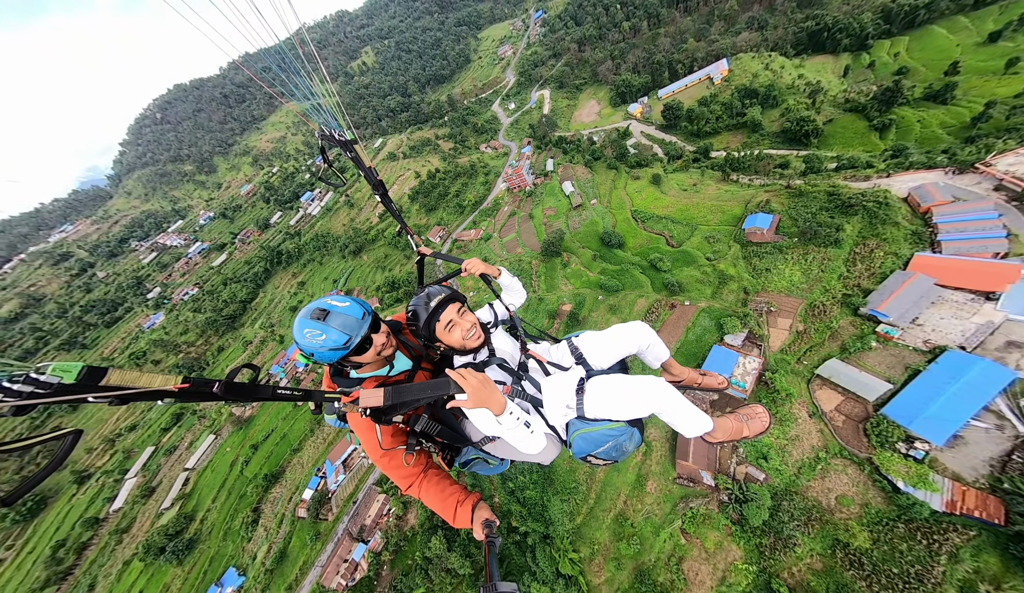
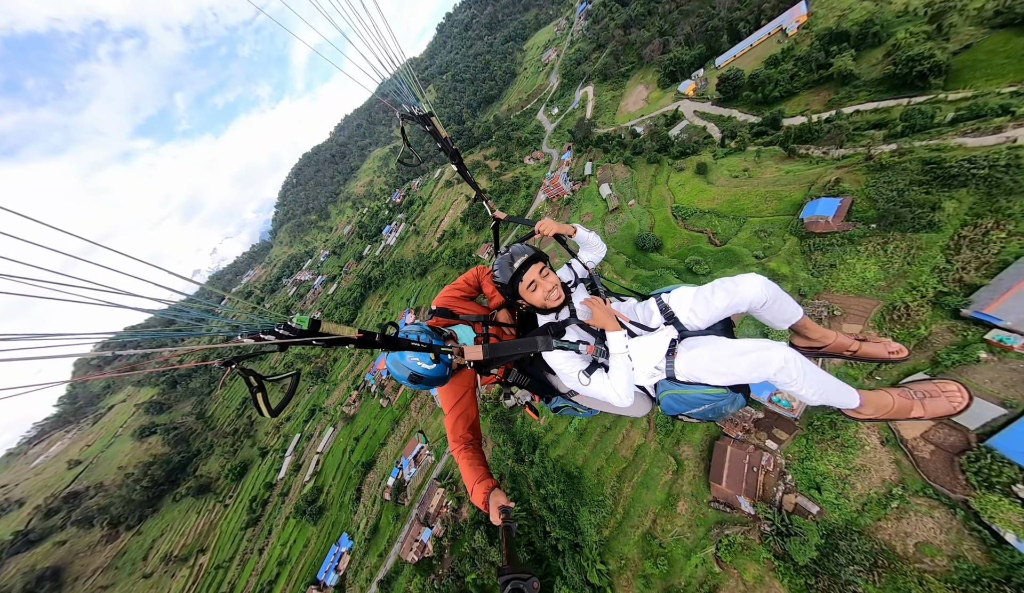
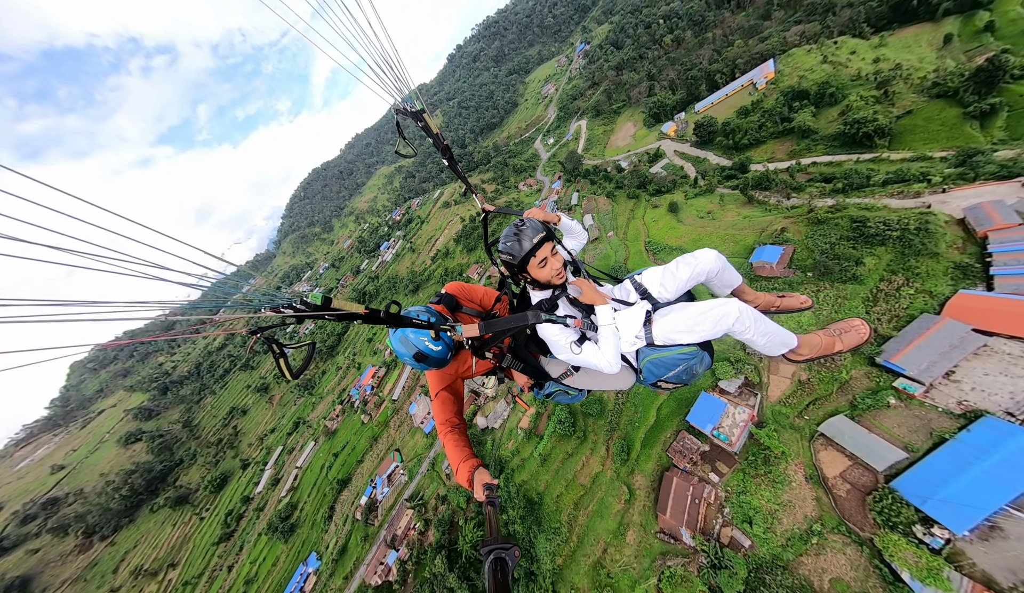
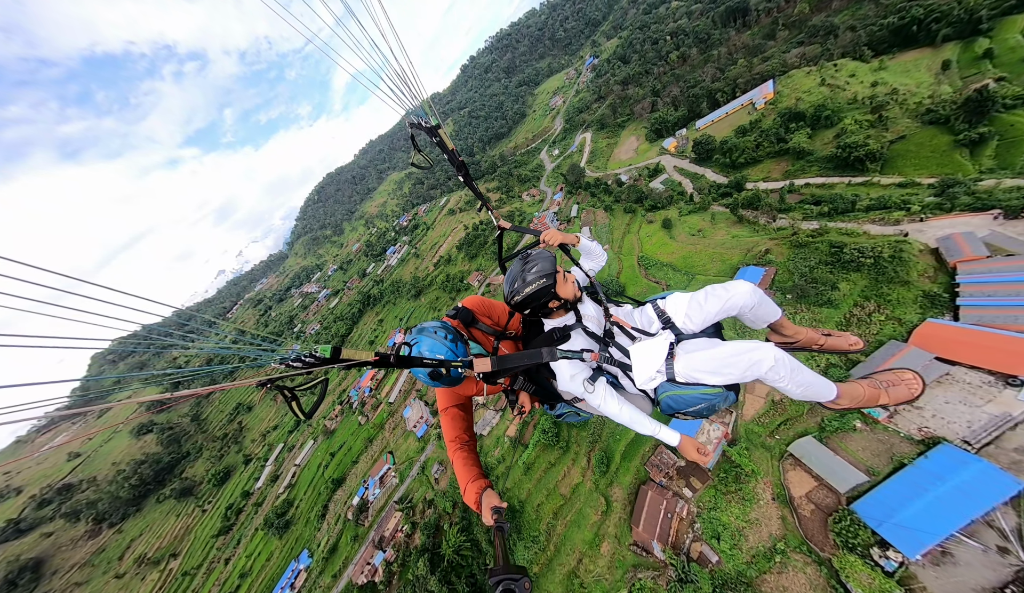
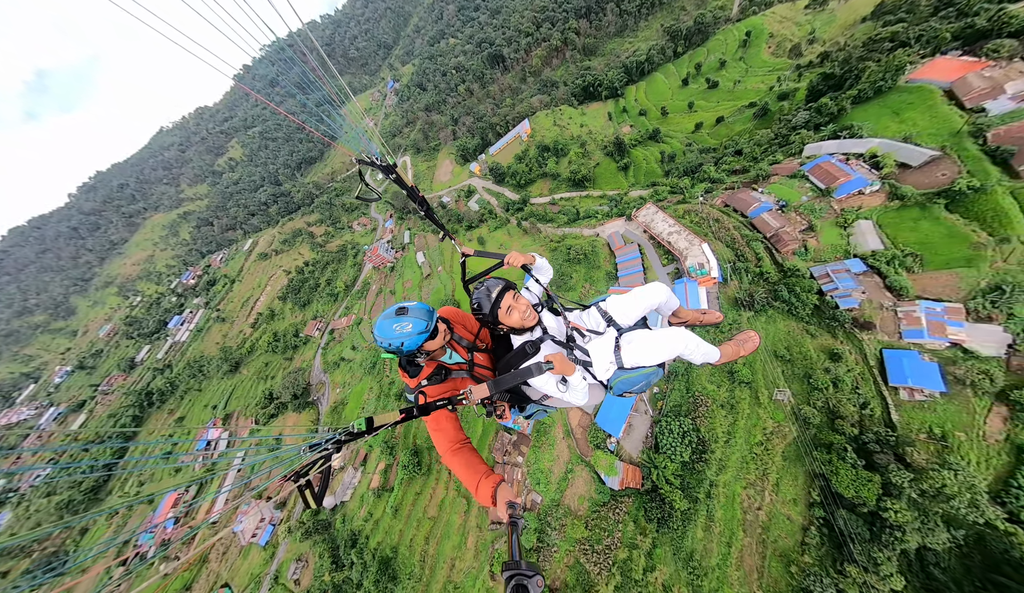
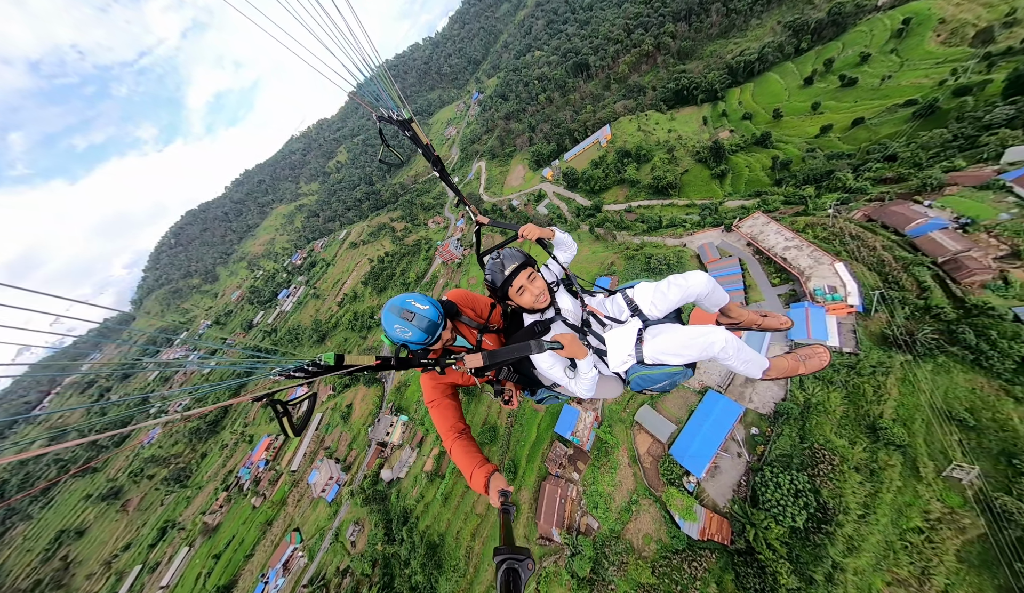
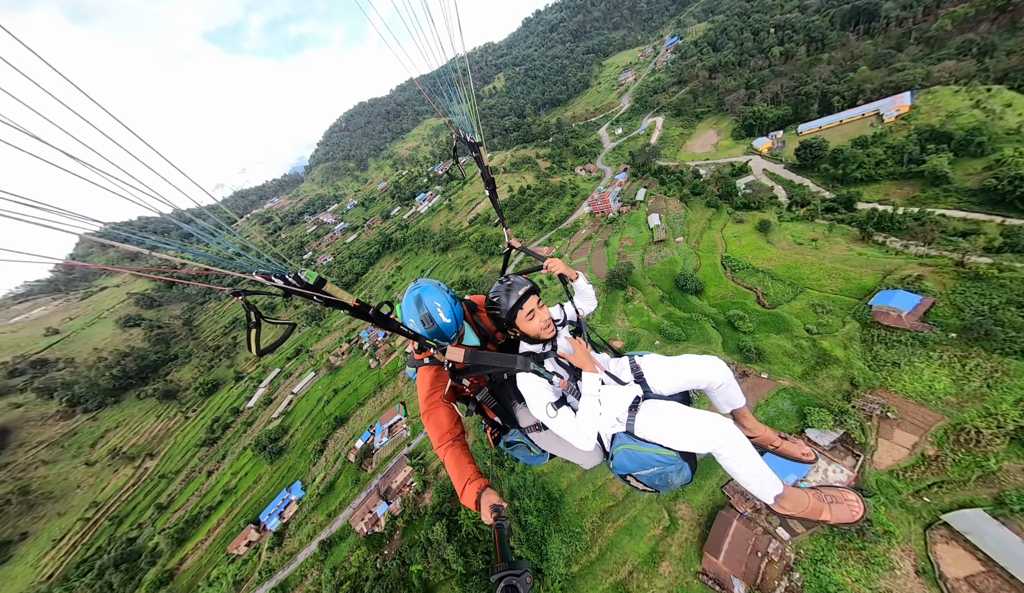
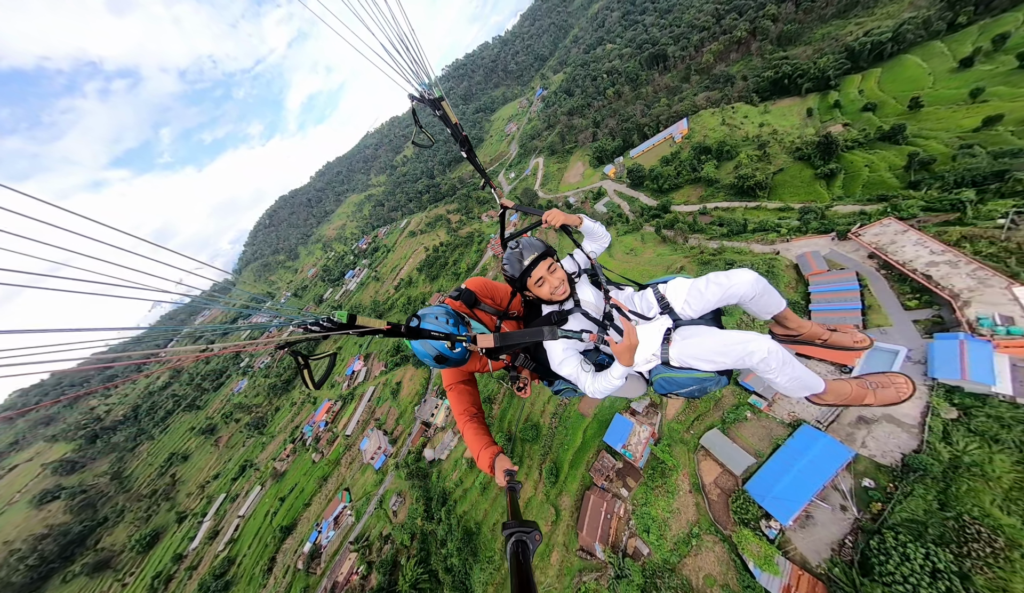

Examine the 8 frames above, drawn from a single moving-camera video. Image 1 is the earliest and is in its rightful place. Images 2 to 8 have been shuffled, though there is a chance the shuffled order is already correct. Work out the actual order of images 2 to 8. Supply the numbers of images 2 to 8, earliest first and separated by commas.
7, 2, 3, 4, 8, 6, 5
